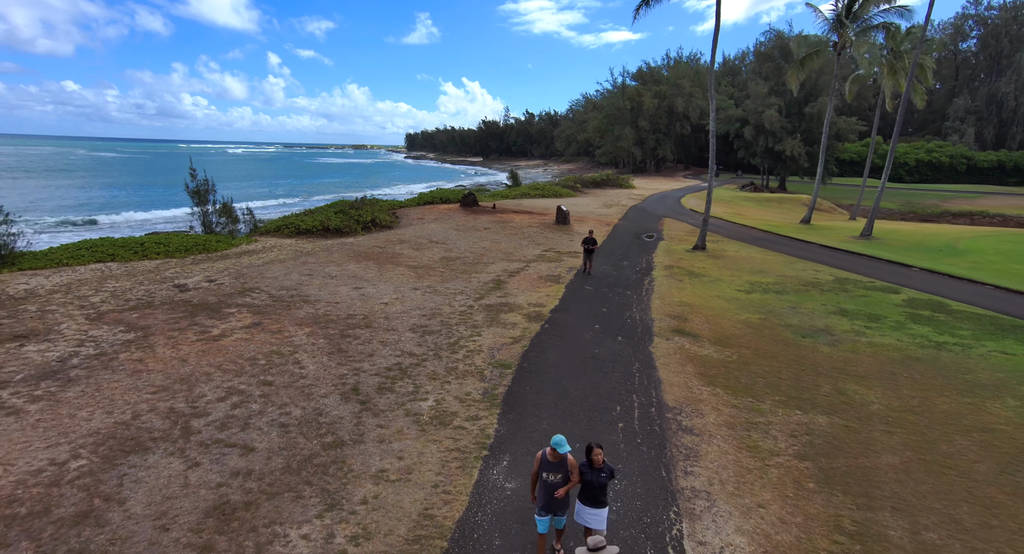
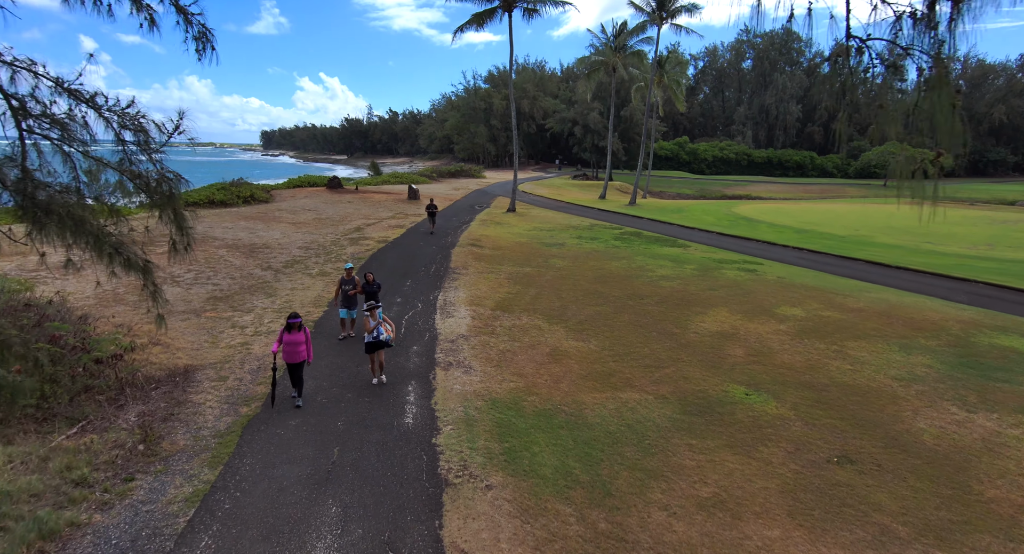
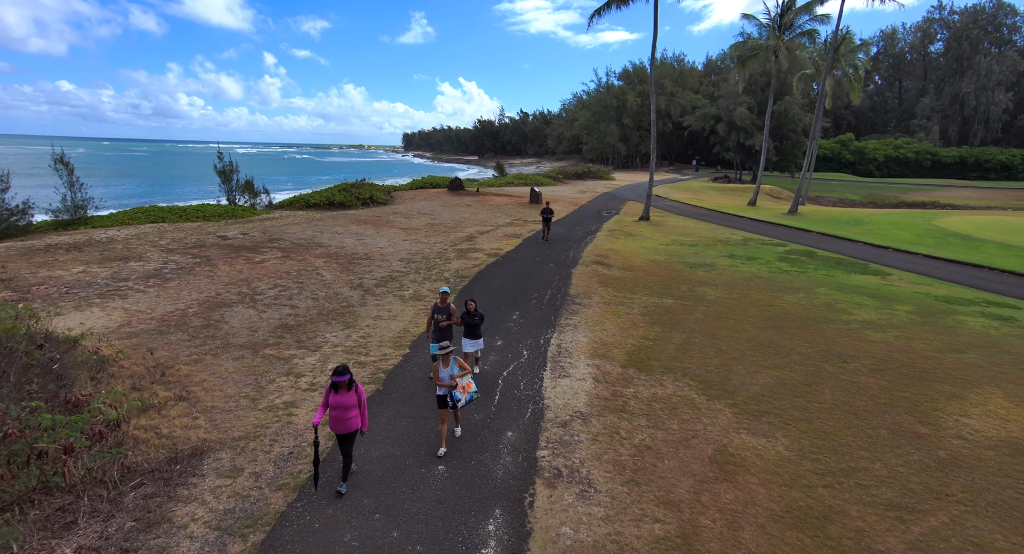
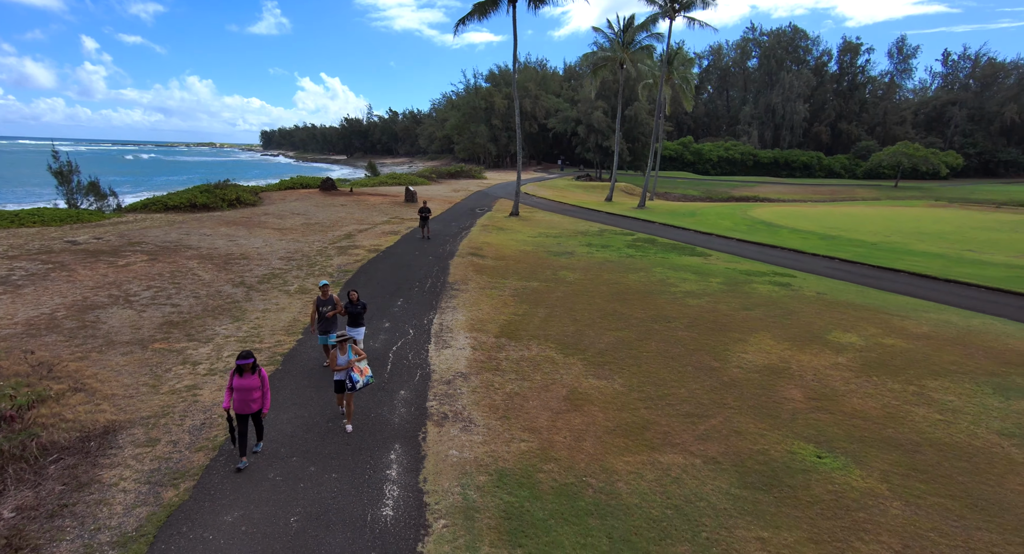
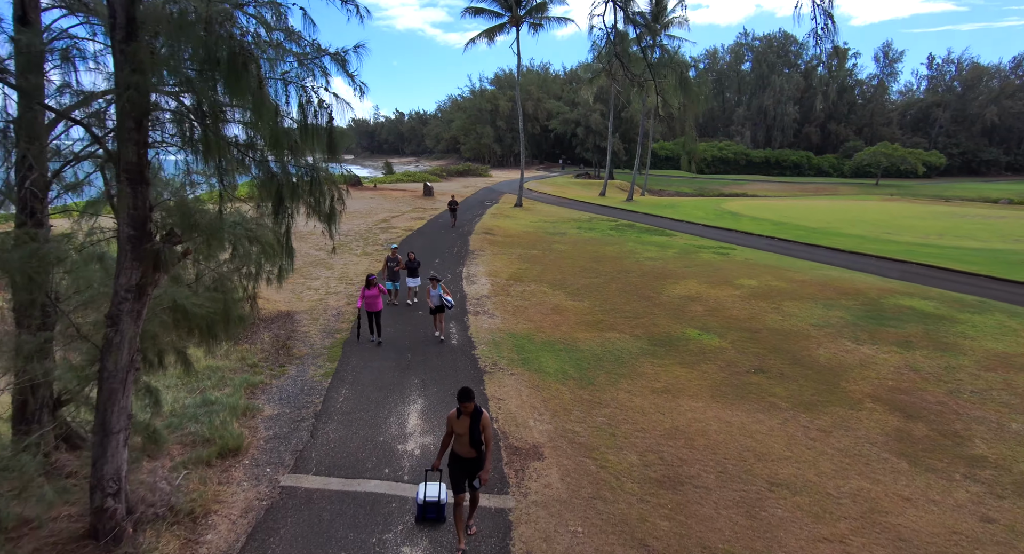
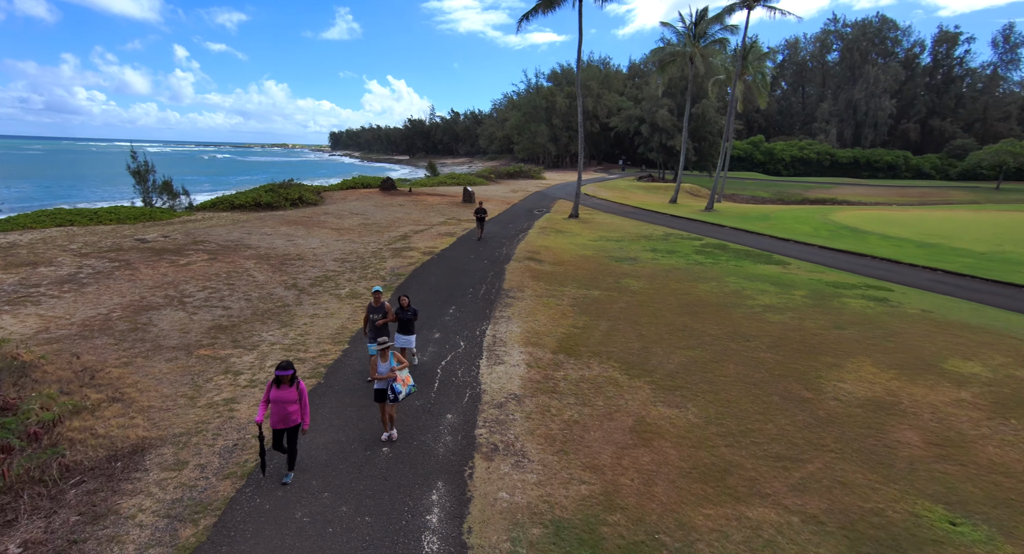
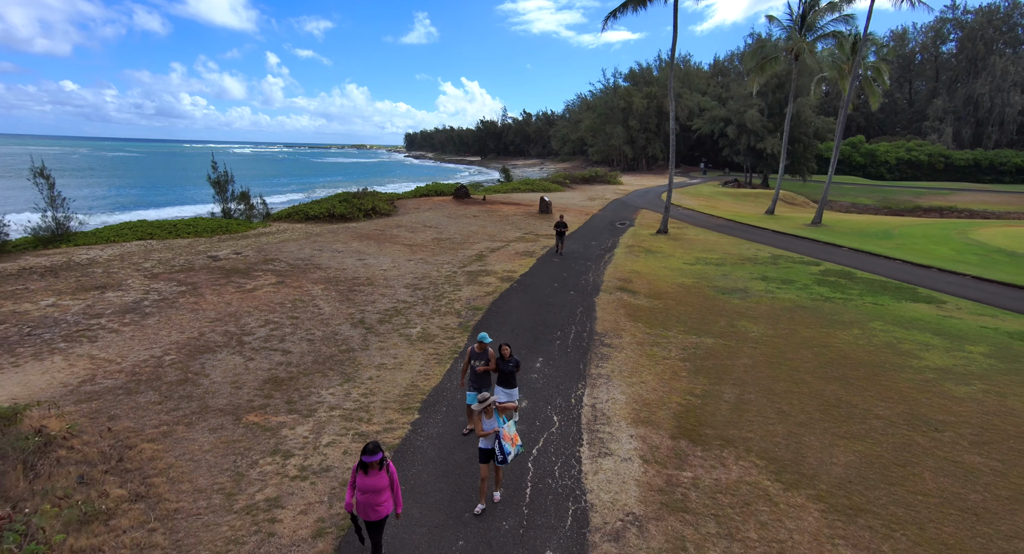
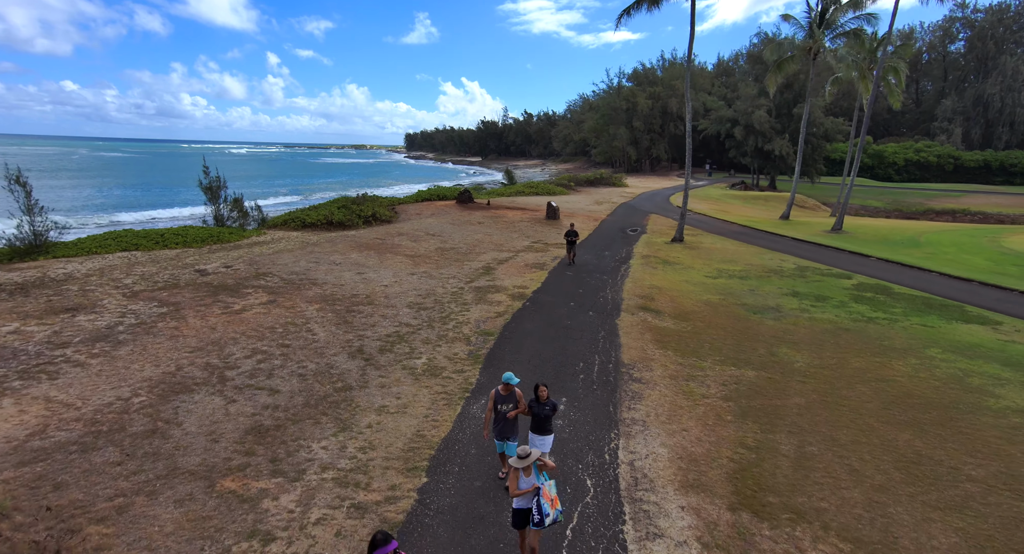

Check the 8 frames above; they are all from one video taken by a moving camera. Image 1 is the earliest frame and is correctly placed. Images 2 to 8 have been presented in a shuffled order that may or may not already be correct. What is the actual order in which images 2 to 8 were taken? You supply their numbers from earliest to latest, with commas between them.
8, 7, 3, 6, 4, 2, 5
